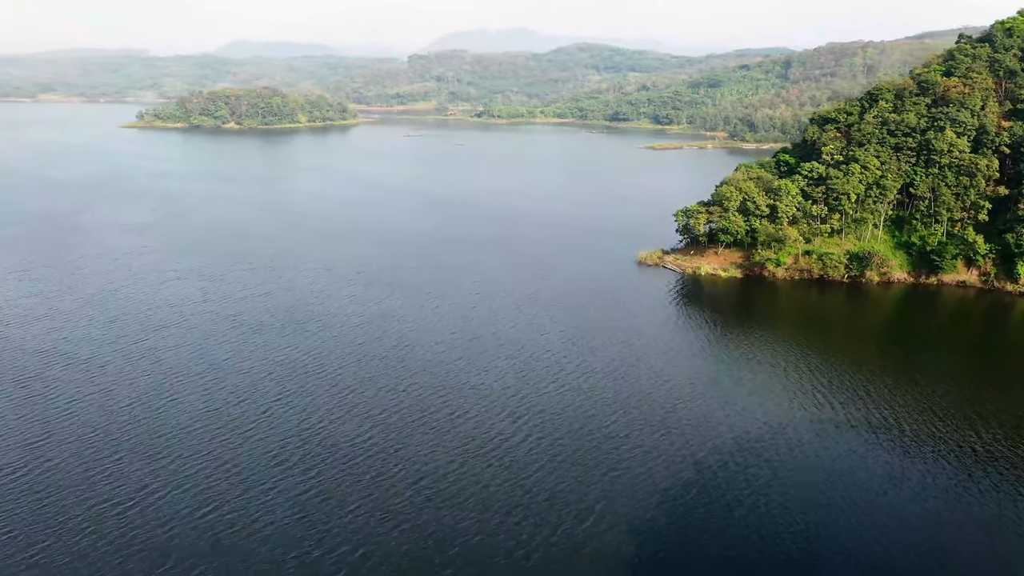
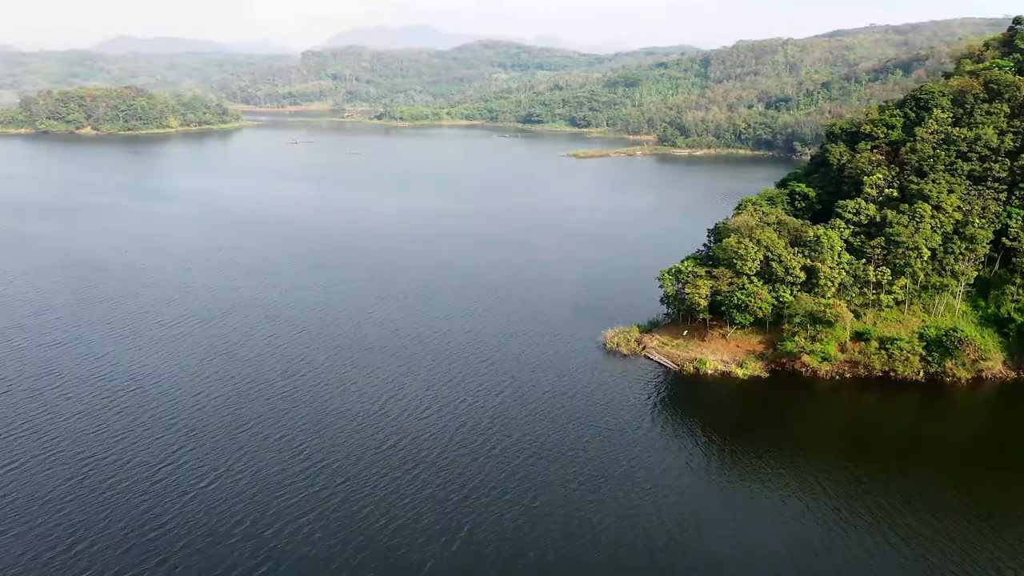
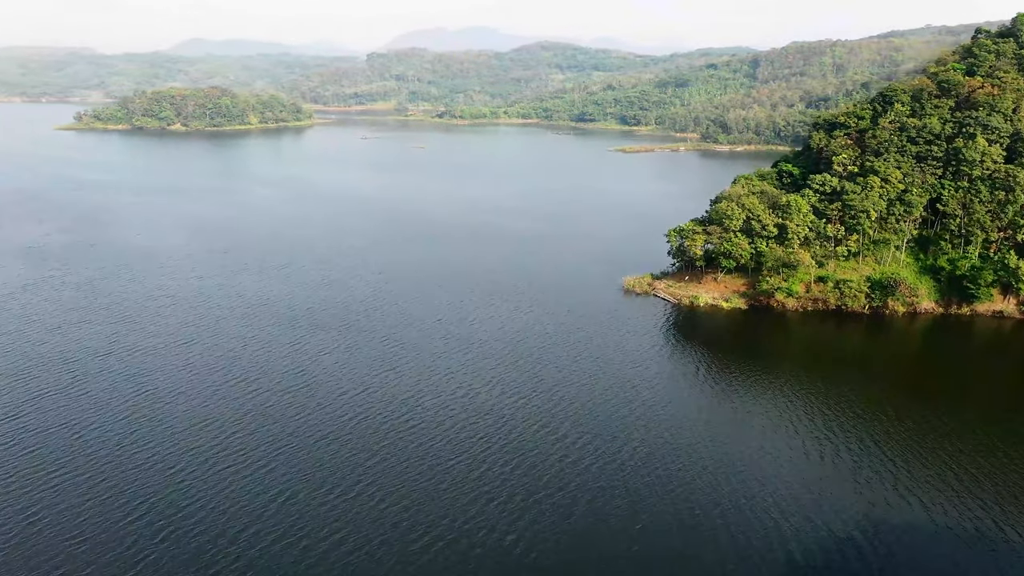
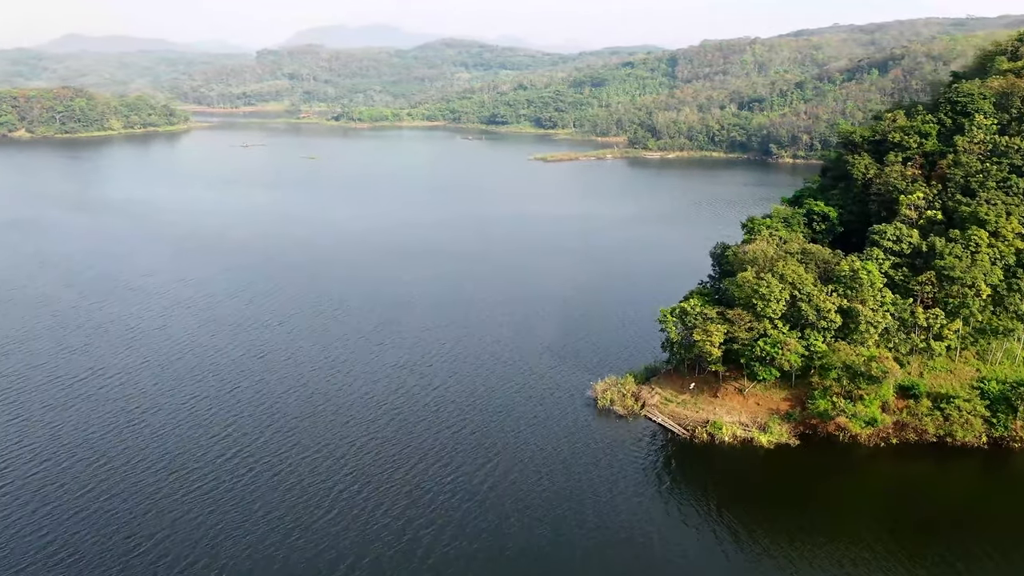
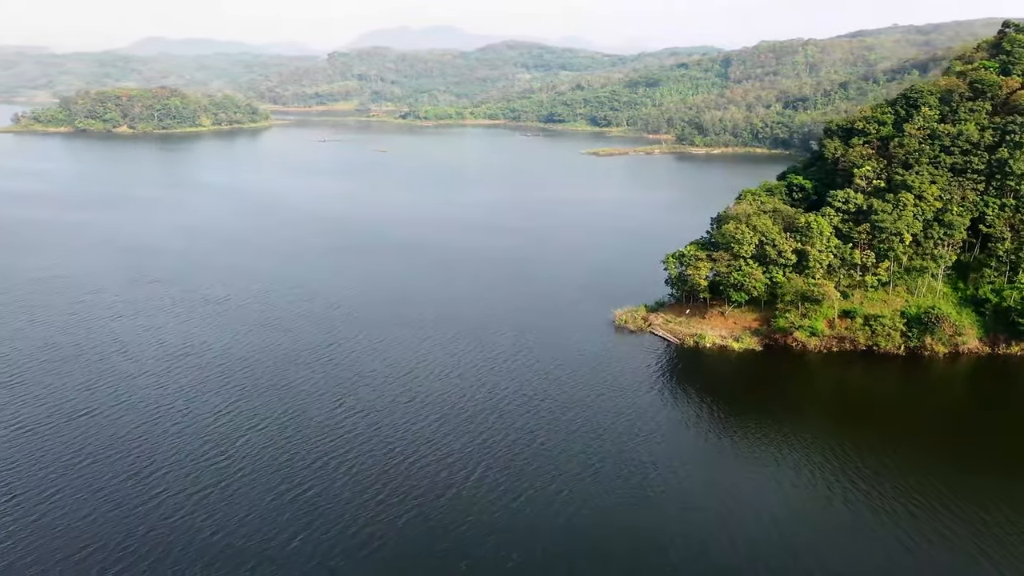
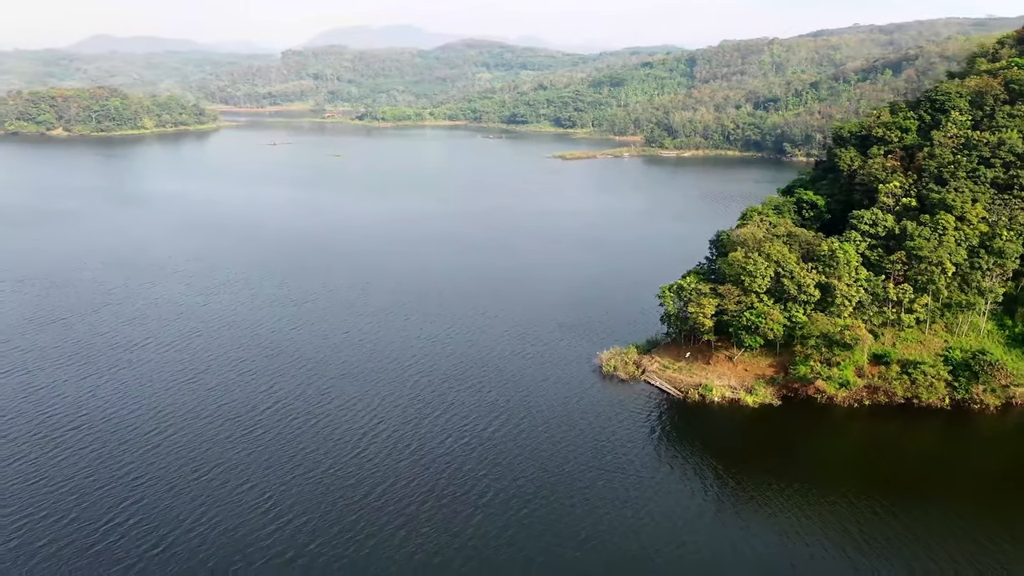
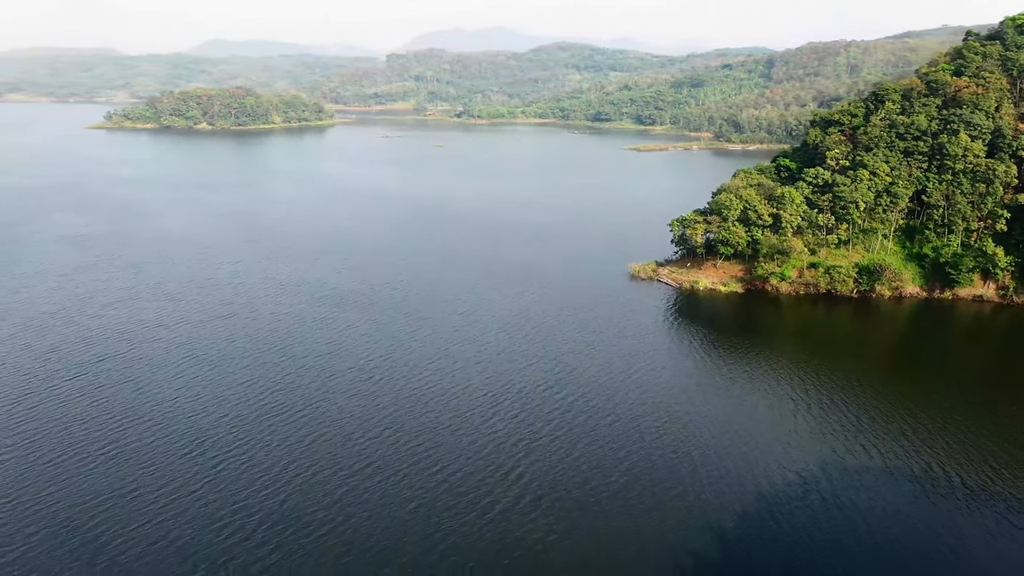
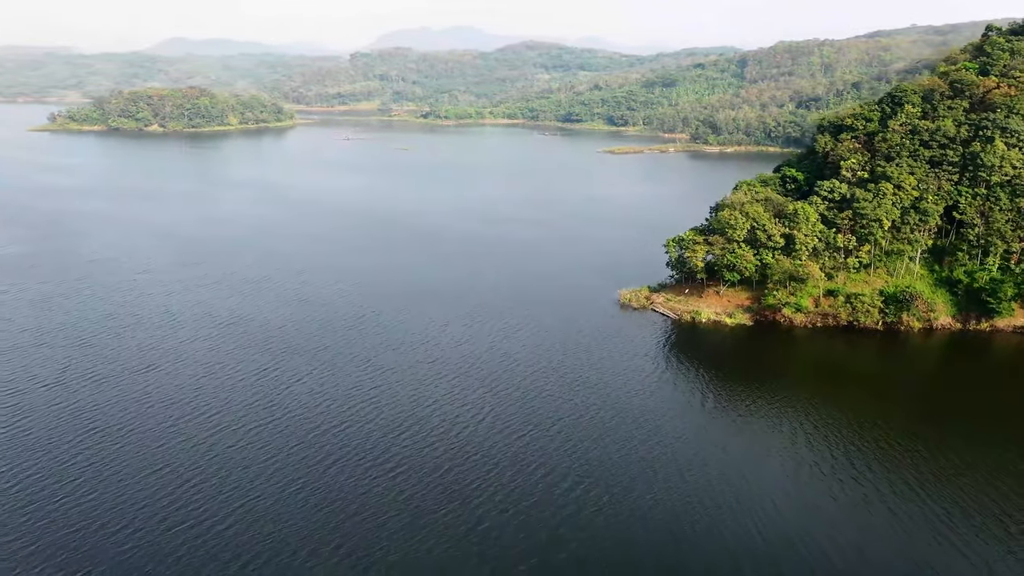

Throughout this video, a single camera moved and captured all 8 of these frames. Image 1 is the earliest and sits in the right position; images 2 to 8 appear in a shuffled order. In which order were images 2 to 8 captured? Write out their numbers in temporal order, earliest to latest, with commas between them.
7, 3, 8, 5, 2, 6, 4
